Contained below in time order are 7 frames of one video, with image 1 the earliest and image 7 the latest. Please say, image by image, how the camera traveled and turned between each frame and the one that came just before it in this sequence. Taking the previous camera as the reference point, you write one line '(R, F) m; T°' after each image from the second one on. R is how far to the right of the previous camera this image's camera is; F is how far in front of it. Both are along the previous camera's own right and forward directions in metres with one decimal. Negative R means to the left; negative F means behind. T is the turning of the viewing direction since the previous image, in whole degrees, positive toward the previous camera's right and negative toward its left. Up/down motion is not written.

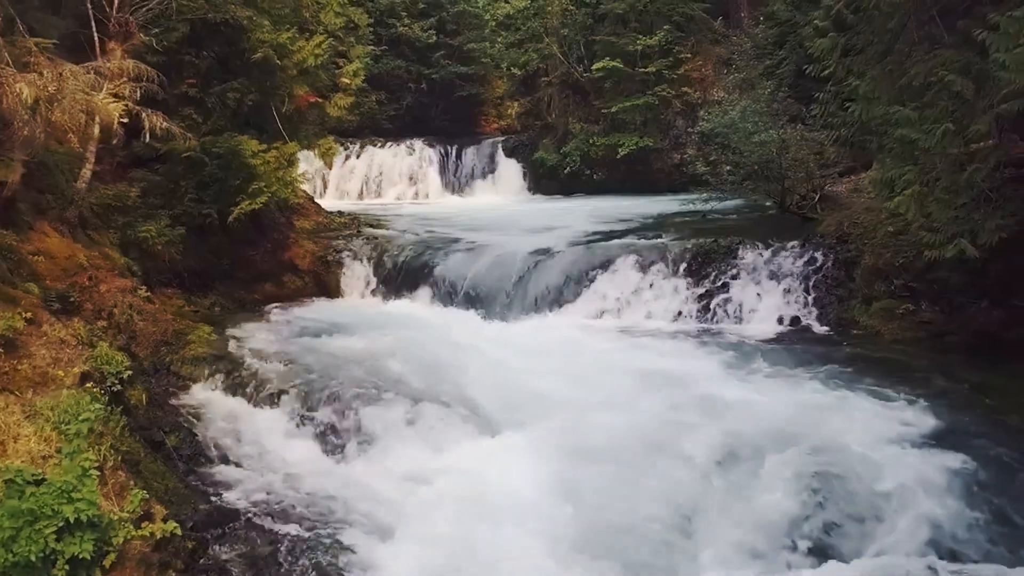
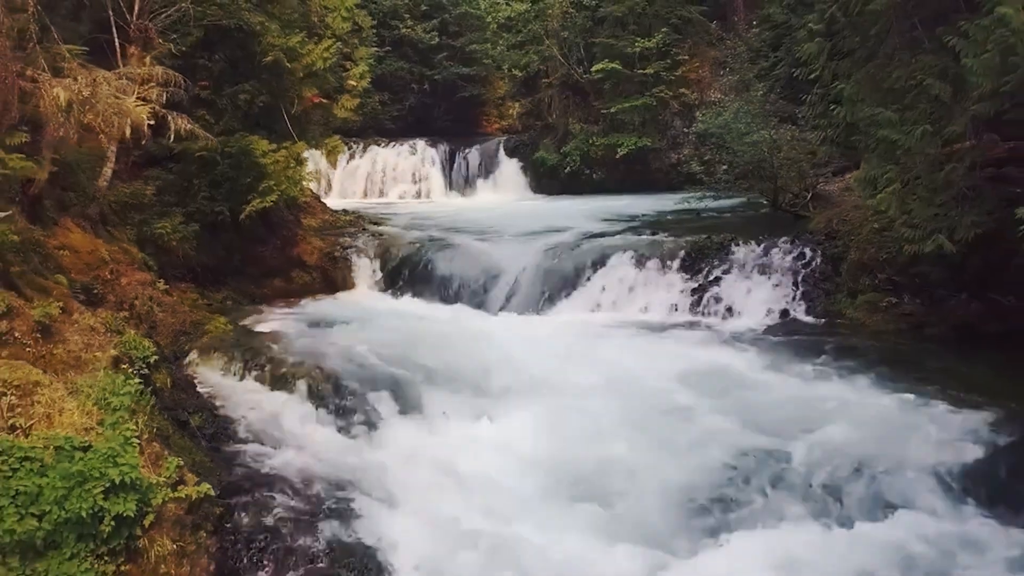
(0.0, -0.4) m; 0°
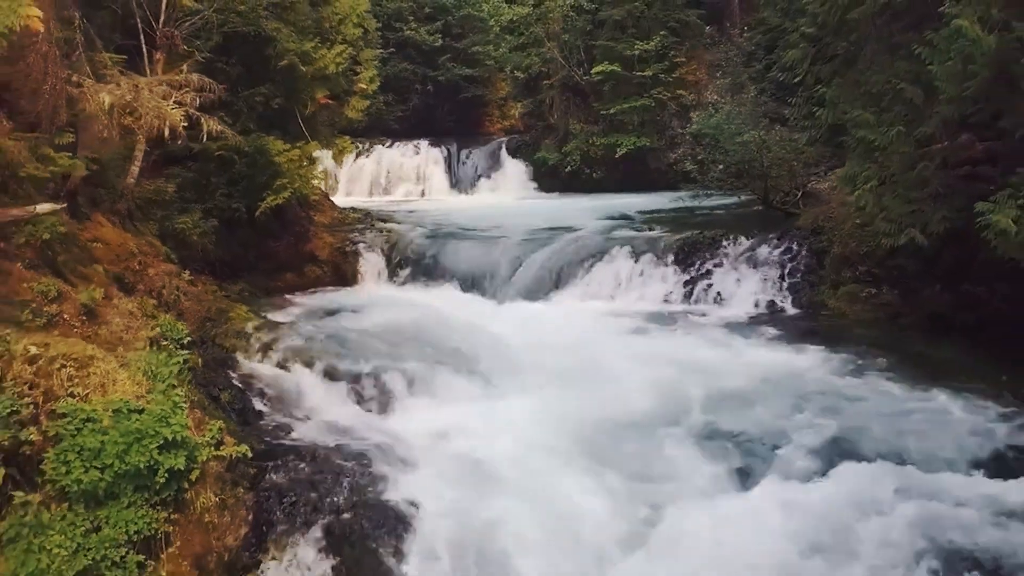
(0.0, -0.5) m; 0°
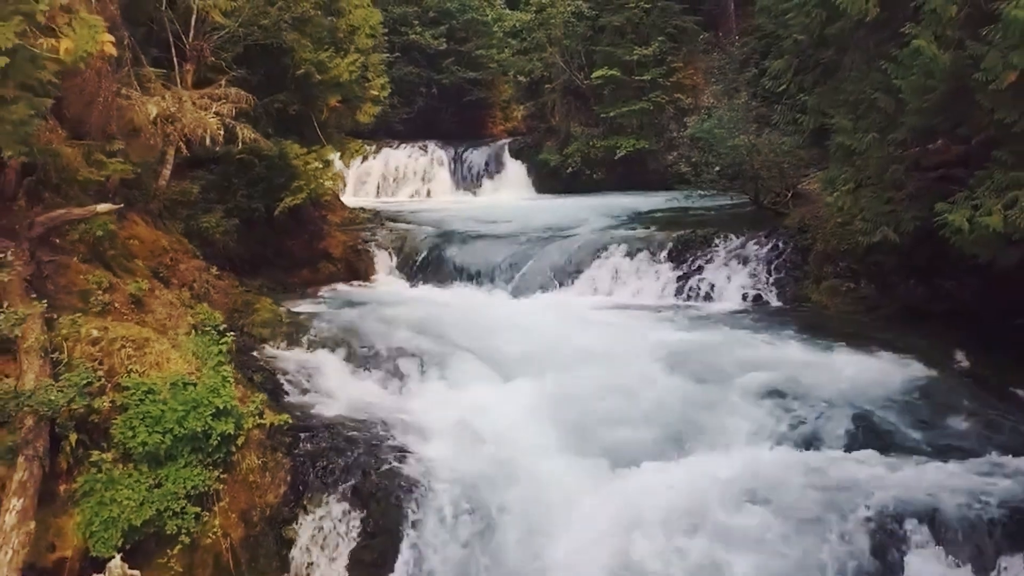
(0.0, -0.6) m; 0°
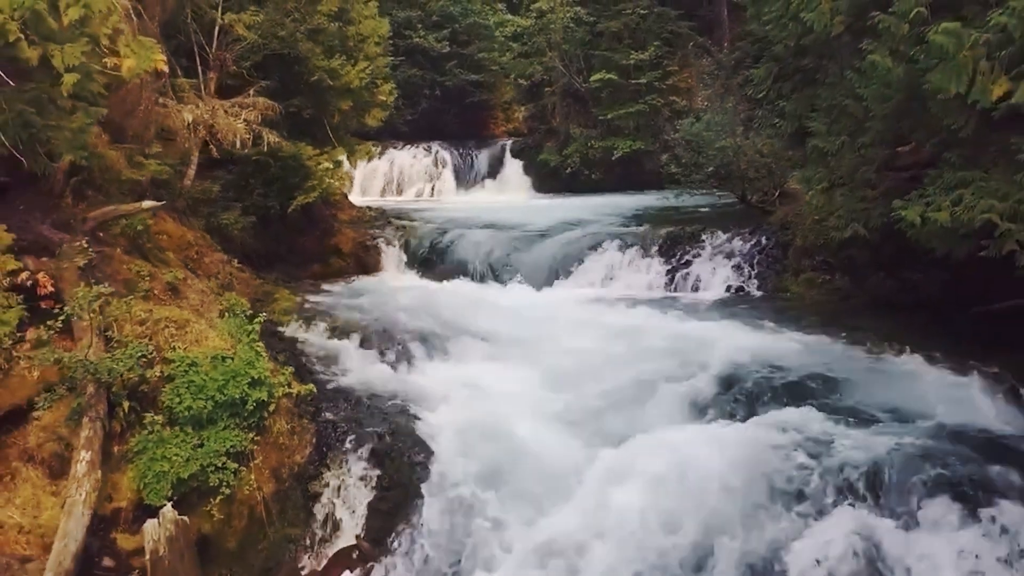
(0.0, -0.7) m; 0°
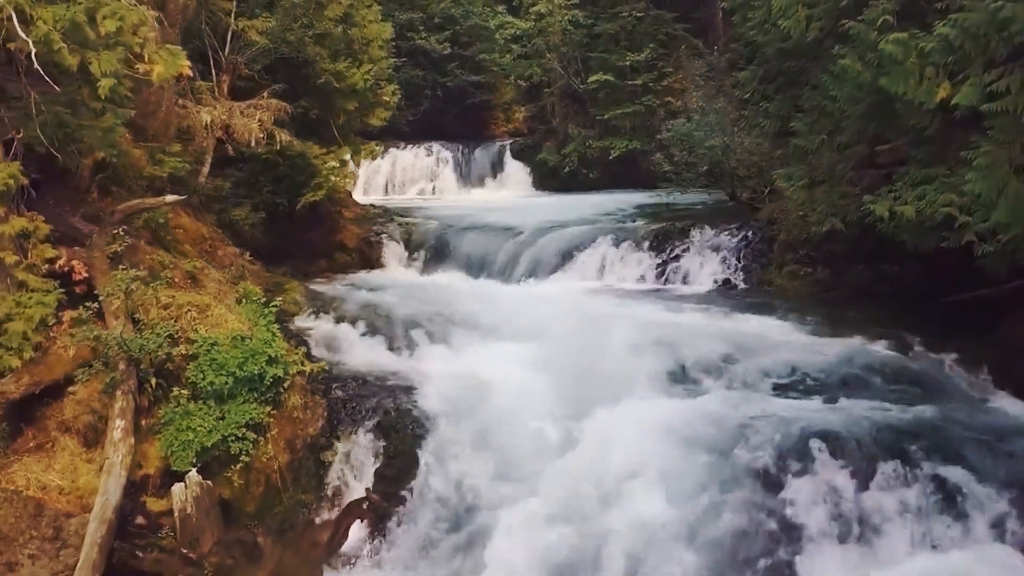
(+0.1, -0.5) m; 0°
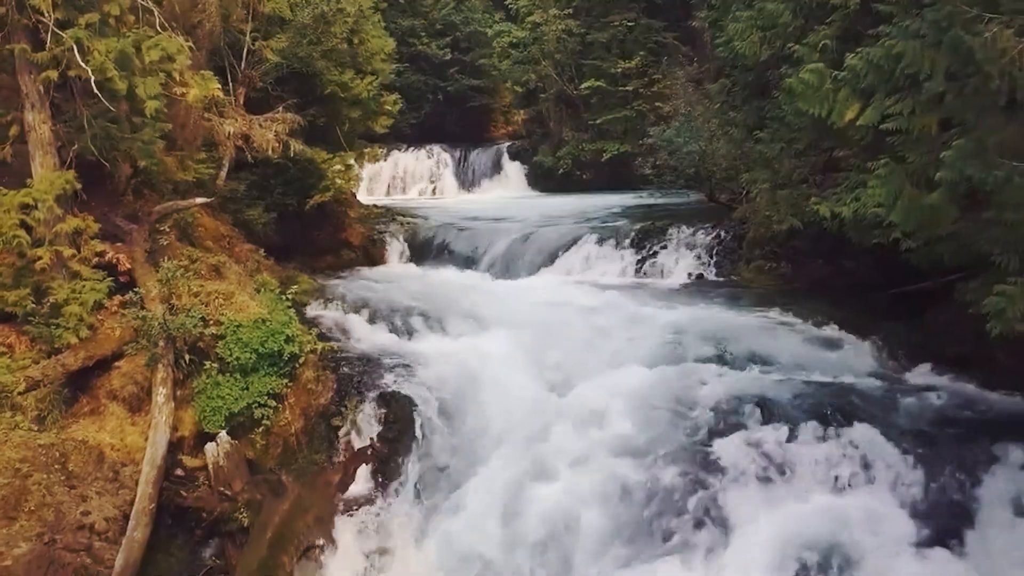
(+0.2, -1.0) m; 0°
